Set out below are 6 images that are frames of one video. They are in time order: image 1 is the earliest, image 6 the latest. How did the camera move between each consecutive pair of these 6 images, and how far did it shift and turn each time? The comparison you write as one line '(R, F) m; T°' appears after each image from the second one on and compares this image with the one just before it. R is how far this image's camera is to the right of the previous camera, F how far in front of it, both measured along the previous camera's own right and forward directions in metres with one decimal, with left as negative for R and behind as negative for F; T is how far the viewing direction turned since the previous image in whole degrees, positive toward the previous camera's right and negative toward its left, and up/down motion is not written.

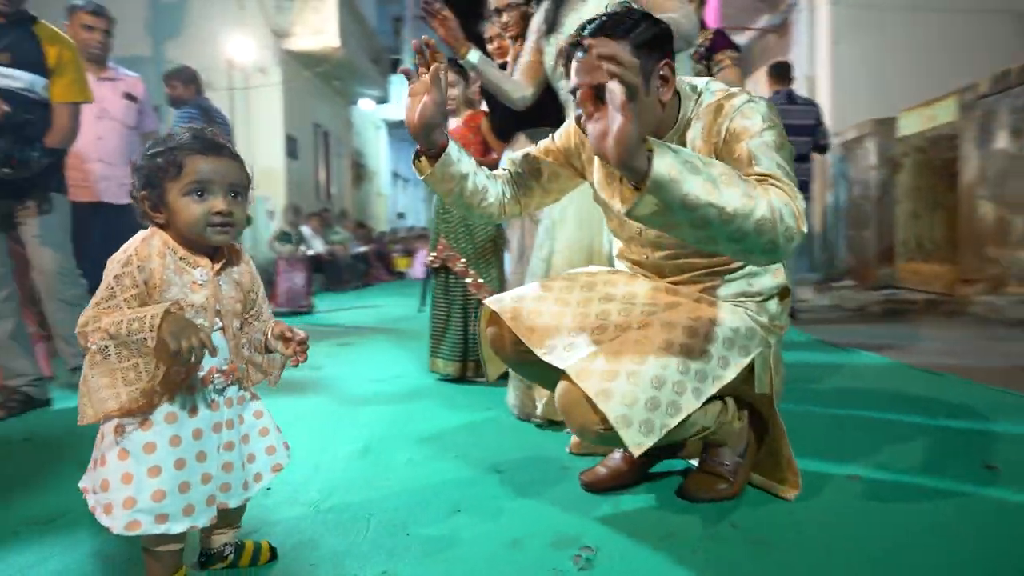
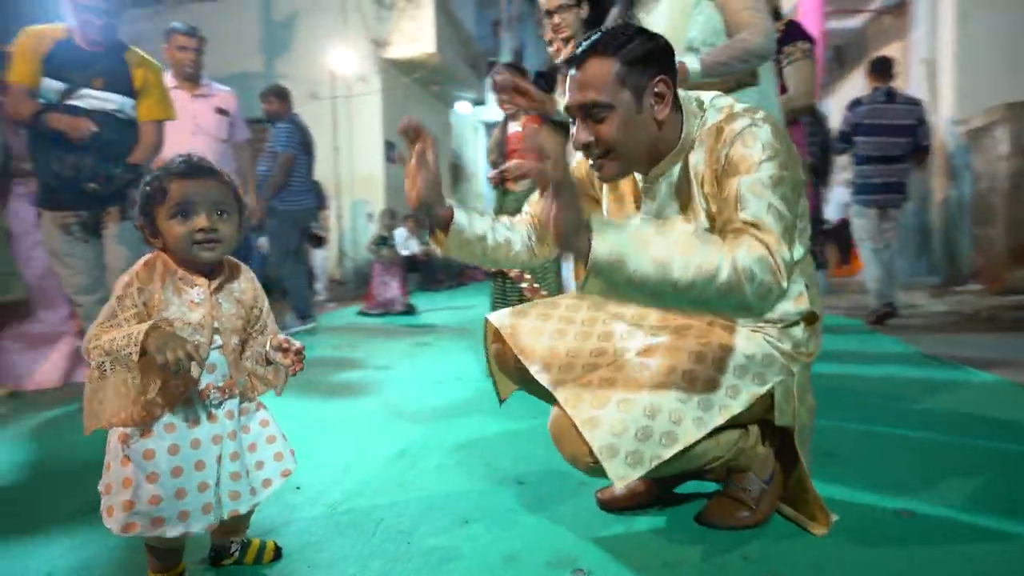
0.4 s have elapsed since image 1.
(+0.4, 0.0) m; -10°
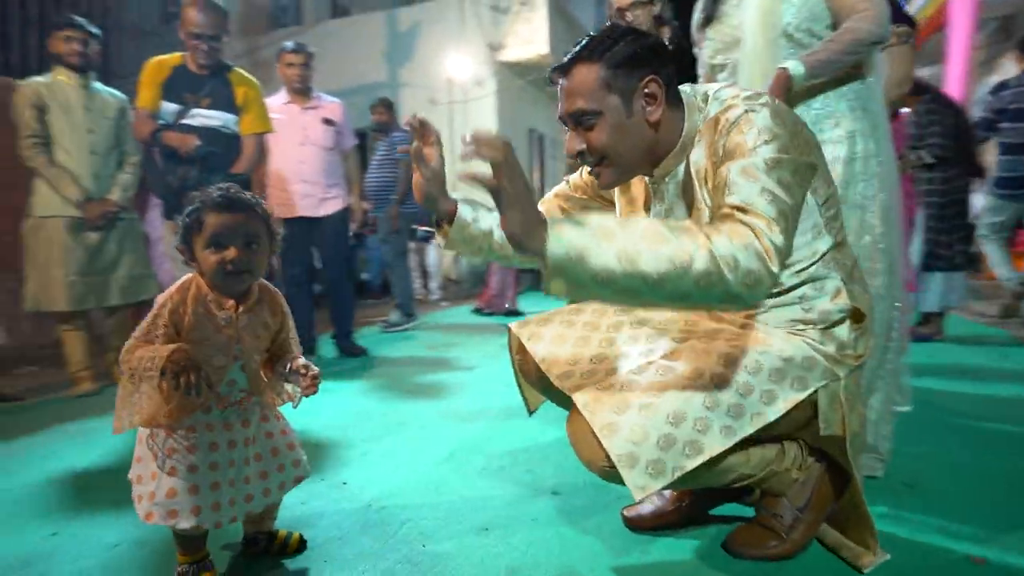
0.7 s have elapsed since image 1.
(+0.5, 0.0) m; -12°
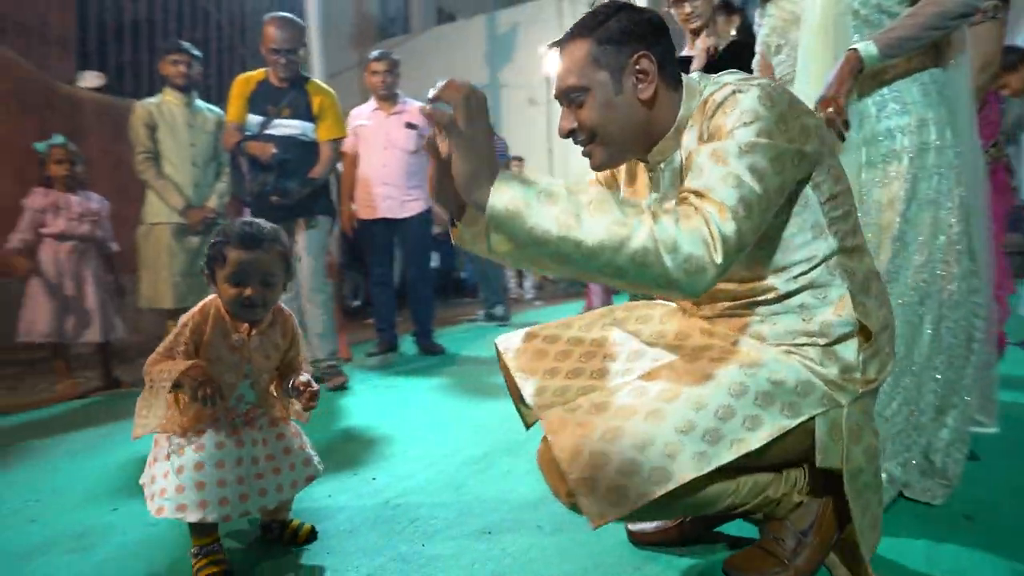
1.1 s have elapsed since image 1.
(+0.5, +0.1) m; -11°
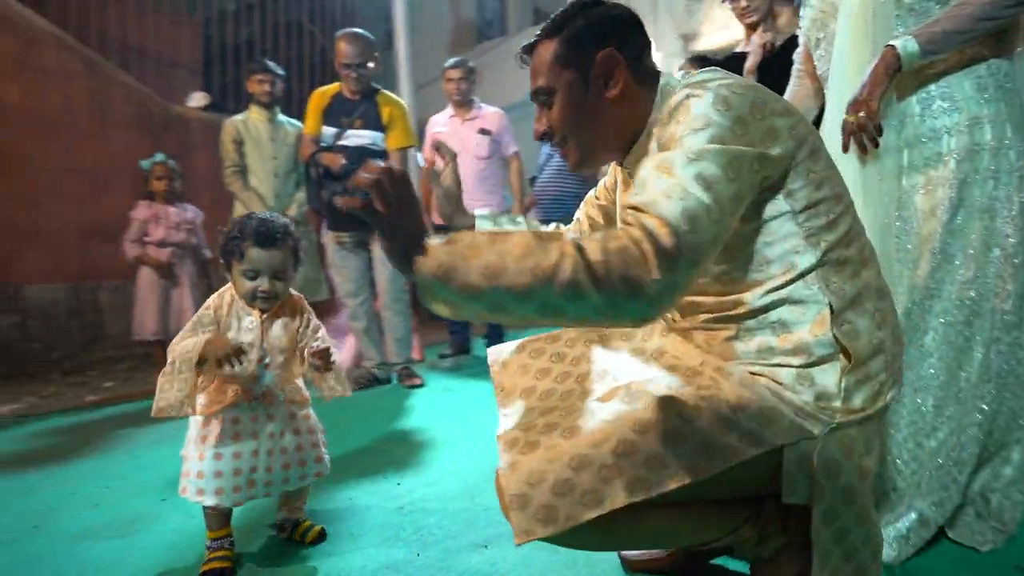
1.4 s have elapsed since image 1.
(+0.6, +0.1) m; -11°
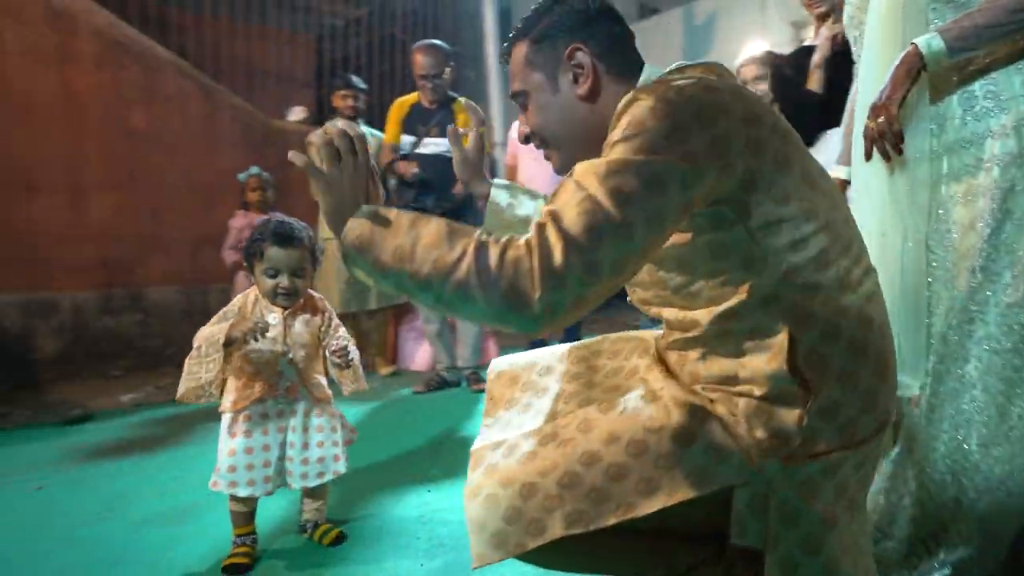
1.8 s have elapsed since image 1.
(+0.5, +0.1) m; -11°
